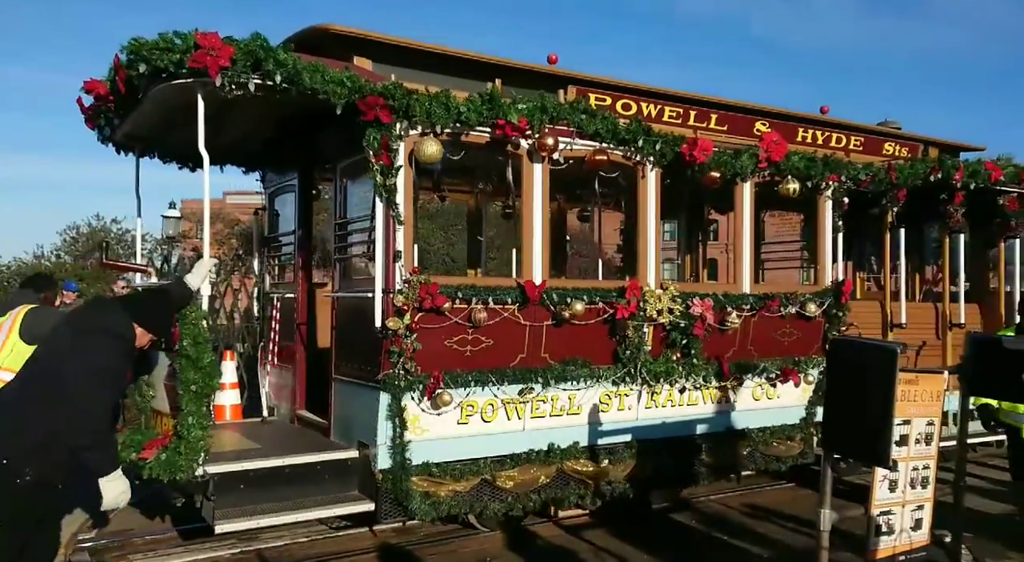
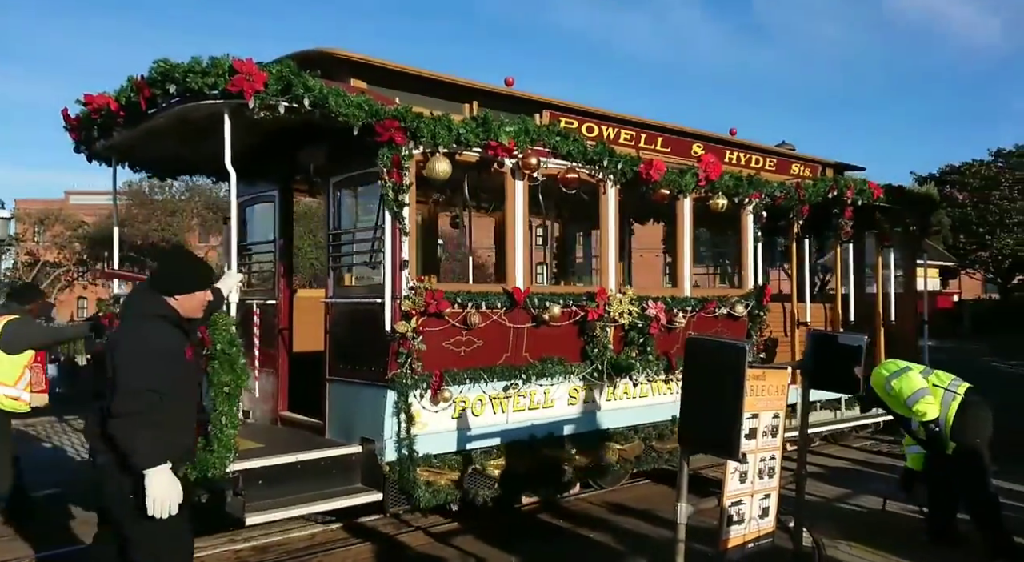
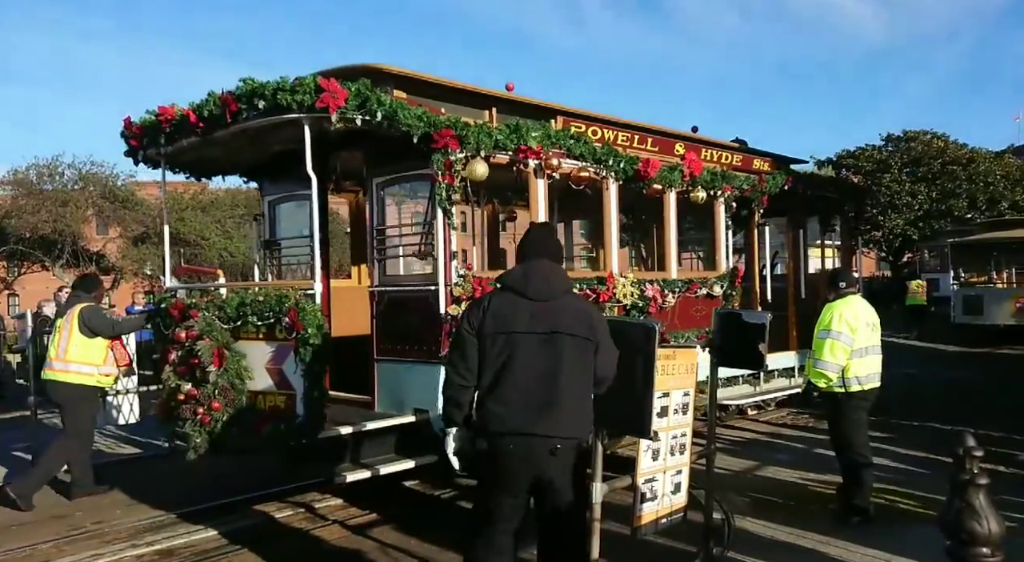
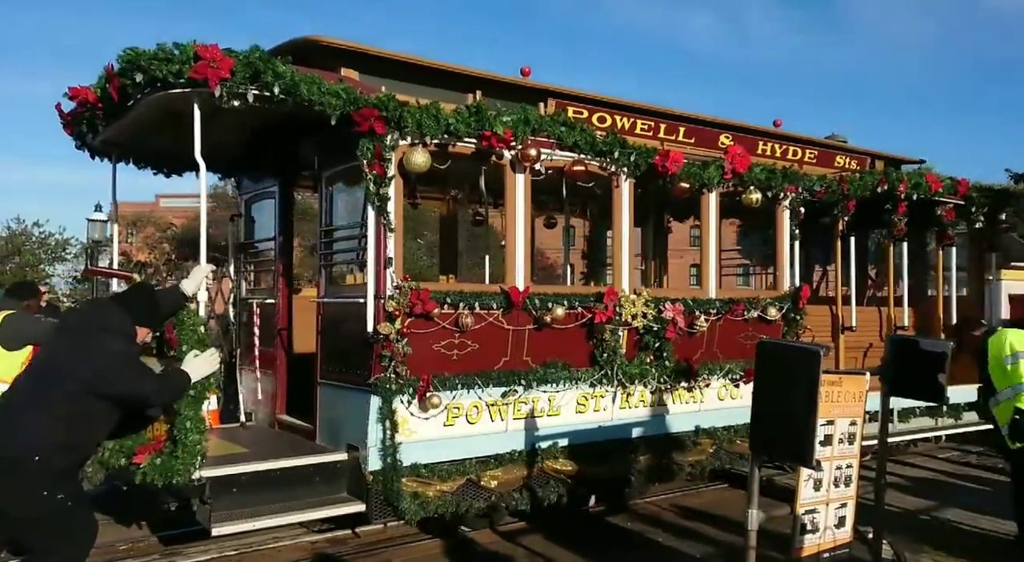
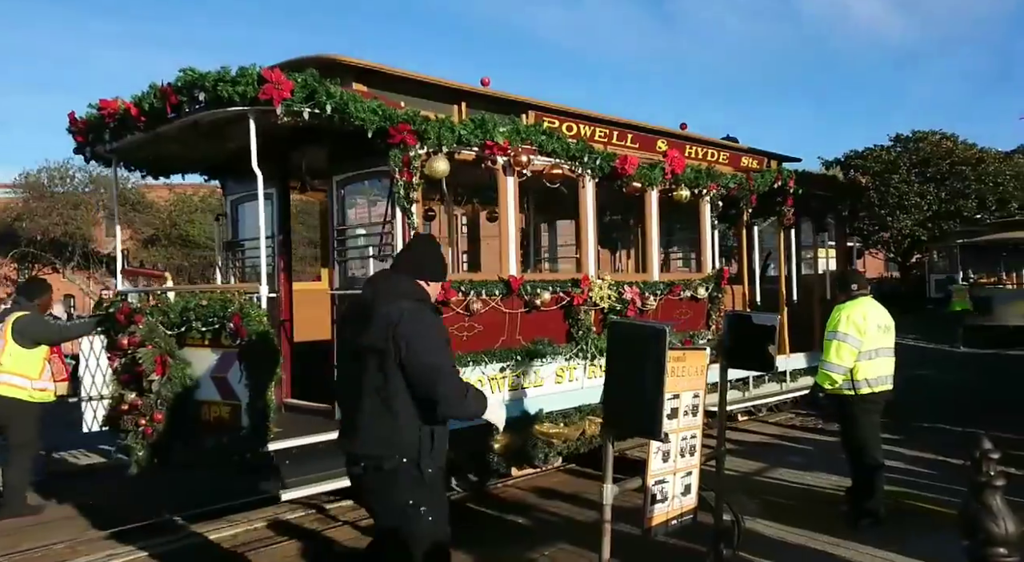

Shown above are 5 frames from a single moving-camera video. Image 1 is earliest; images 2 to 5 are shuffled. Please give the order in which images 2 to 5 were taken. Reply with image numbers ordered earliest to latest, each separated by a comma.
4, 2, 5, 3
